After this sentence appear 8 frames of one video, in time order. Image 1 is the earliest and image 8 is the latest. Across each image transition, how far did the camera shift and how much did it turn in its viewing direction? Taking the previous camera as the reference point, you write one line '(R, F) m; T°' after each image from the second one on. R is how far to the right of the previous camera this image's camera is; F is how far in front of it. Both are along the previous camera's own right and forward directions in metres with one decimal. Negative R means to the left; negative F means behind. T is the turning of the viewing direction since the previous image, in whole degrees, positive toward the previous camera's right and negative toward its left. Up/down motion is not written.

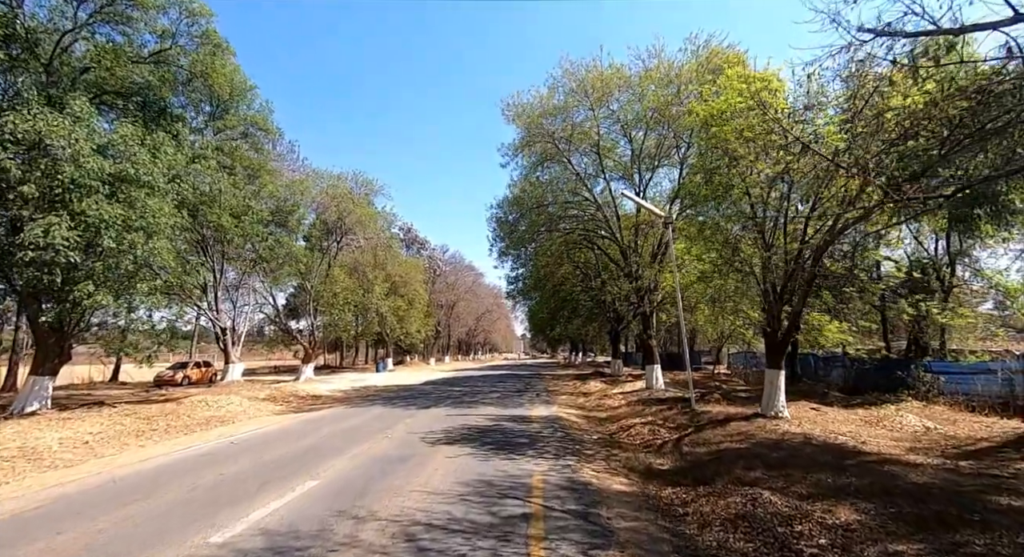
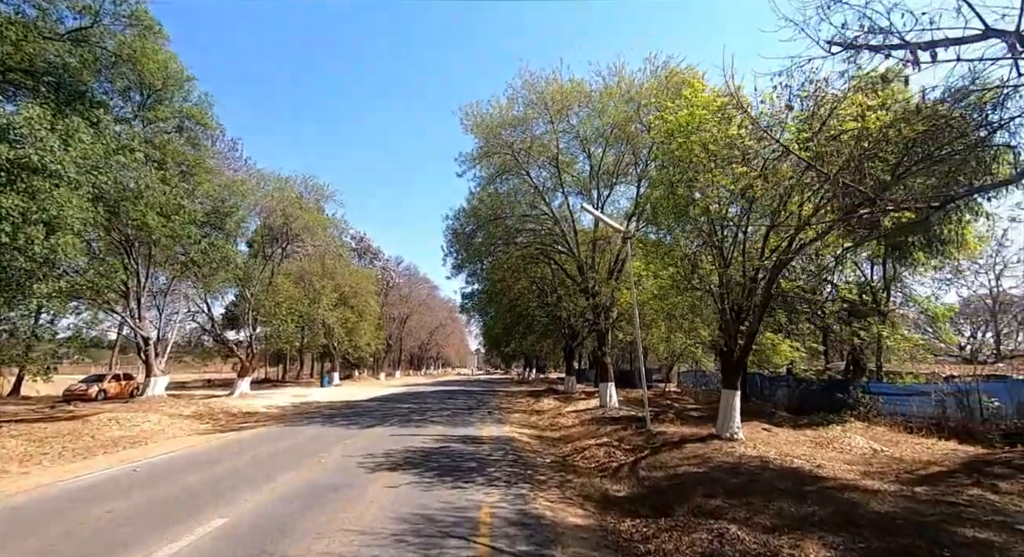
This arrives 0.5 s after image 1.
(0.0, +0.6) m; +4°
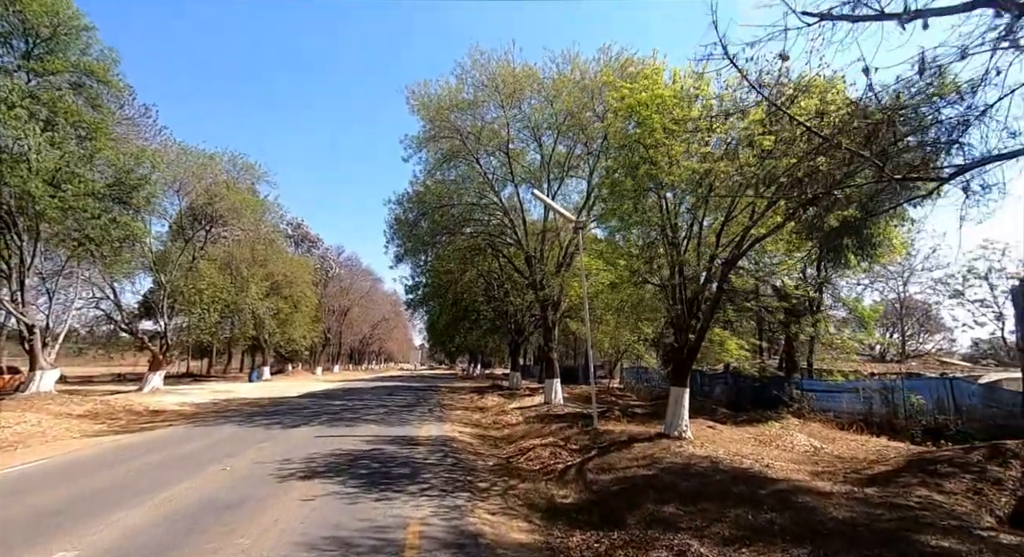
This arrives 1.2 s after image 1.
(+0.1, +0.8) m; +5°
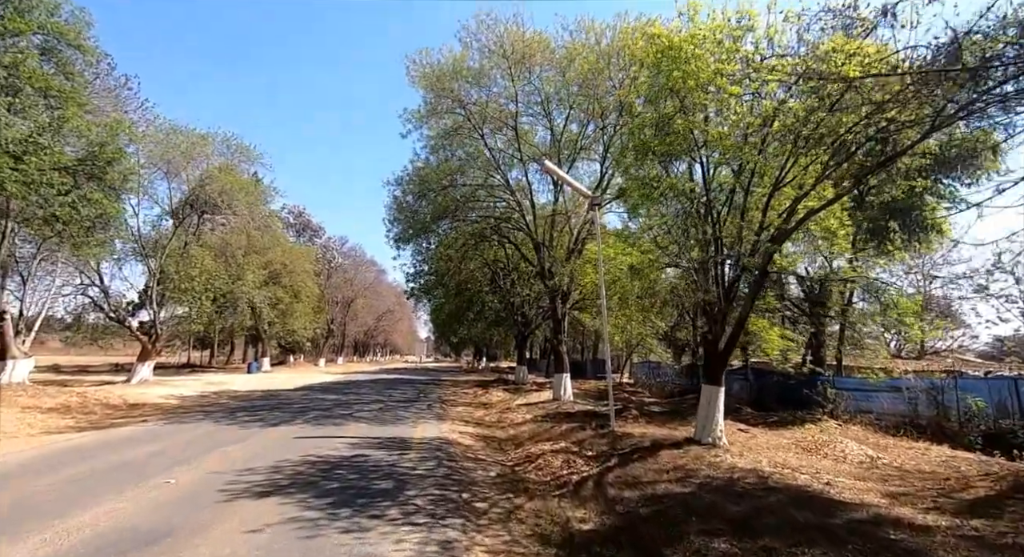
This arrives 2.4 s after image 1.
(0.0, +1.5) m; -1°
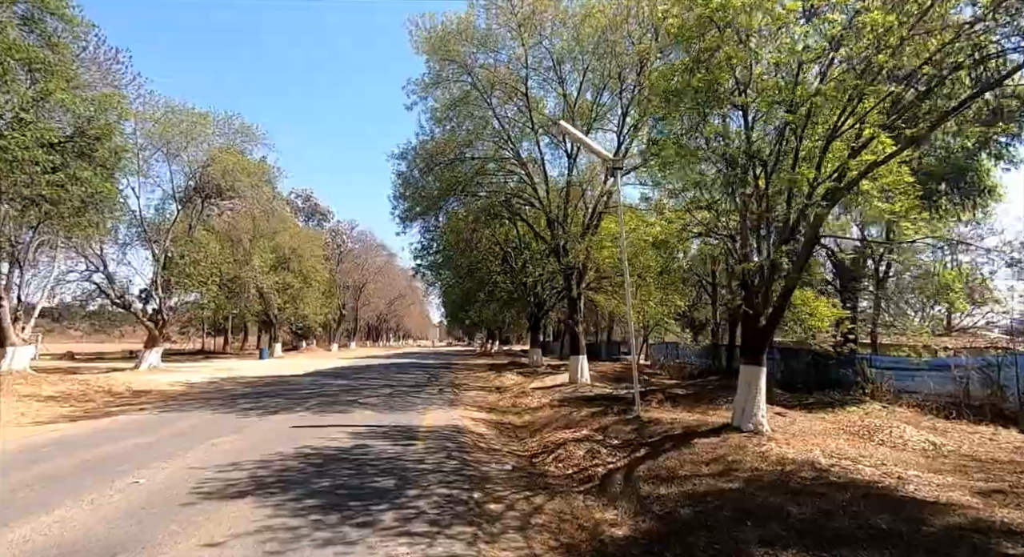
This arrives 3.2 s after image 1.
(0.0, +1.0) m; -1°
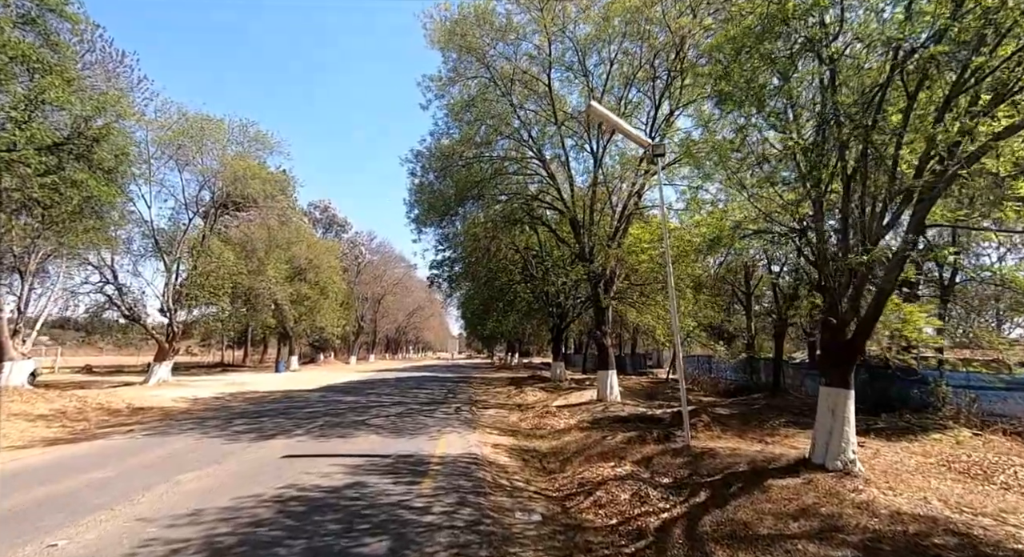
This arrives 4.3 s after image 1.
(-0.1, +1.5) m; -2°
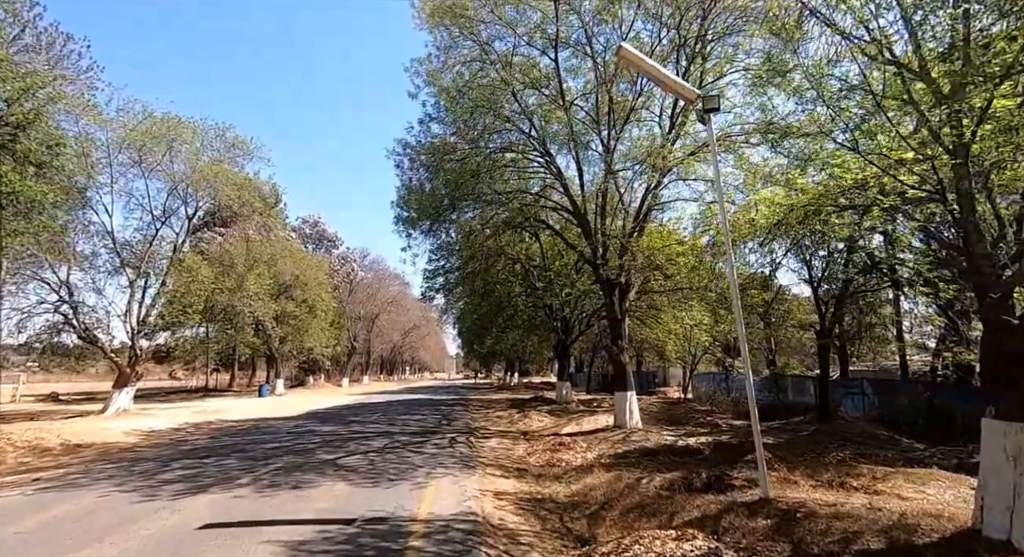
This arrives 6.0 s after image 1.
(-0.1, +2.4) m; 0°
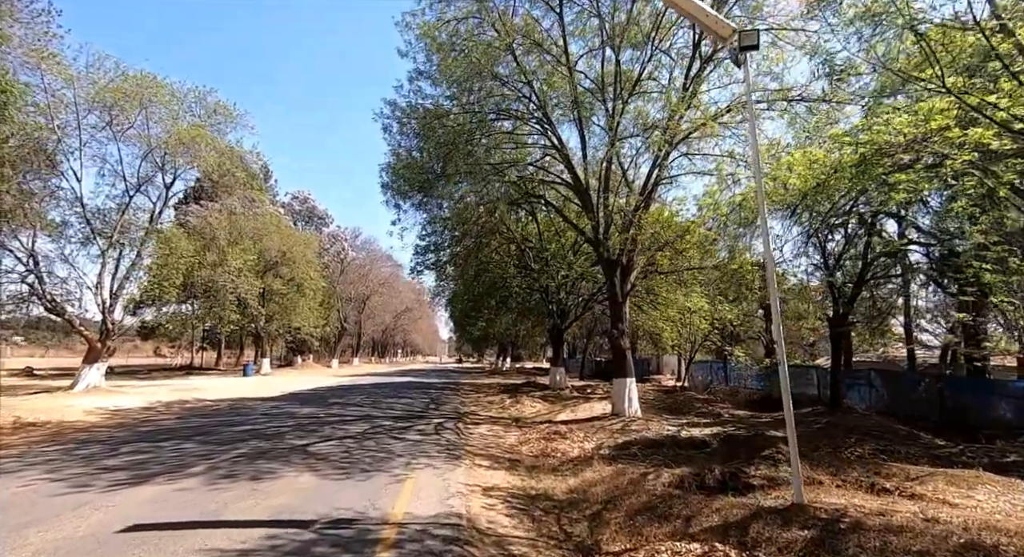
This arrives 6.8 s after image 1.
(0.0, +1.1) m; +1°
